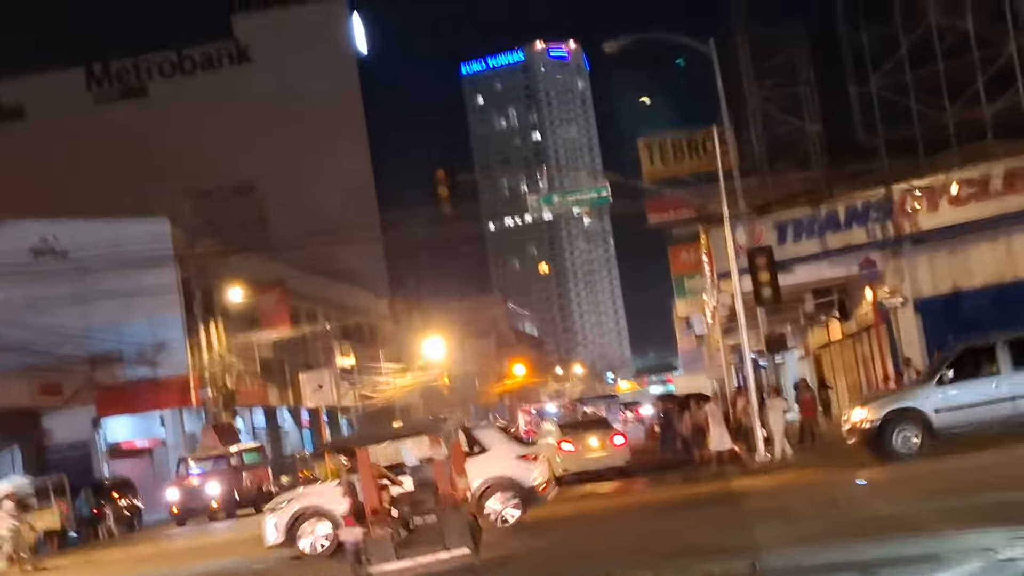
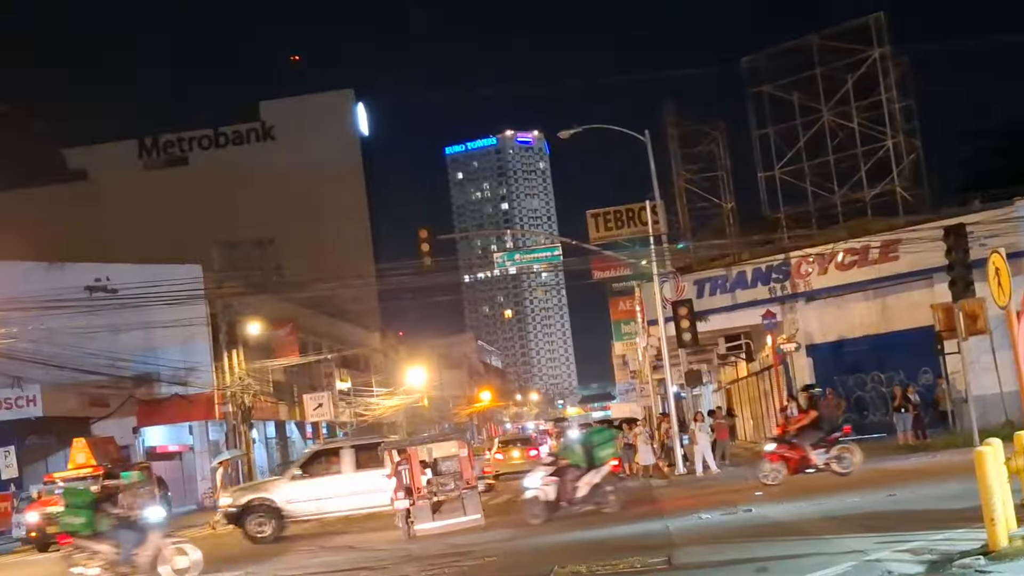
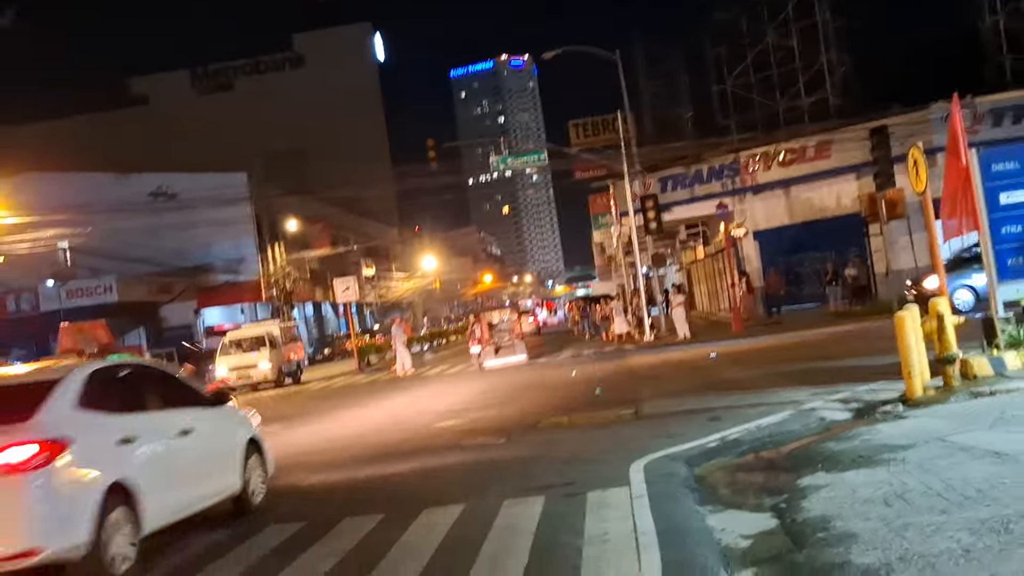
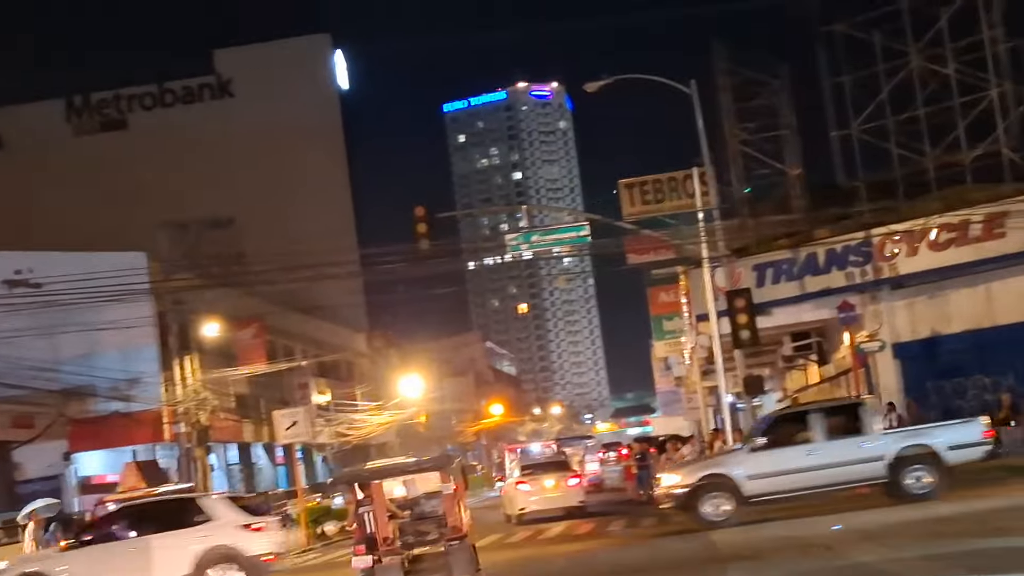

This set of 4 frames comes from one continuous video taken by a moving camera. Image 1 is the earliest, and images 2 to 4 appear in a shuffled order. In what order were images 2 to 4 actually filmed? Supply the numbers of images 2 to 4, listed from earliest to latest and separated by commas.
4, 2, 3
